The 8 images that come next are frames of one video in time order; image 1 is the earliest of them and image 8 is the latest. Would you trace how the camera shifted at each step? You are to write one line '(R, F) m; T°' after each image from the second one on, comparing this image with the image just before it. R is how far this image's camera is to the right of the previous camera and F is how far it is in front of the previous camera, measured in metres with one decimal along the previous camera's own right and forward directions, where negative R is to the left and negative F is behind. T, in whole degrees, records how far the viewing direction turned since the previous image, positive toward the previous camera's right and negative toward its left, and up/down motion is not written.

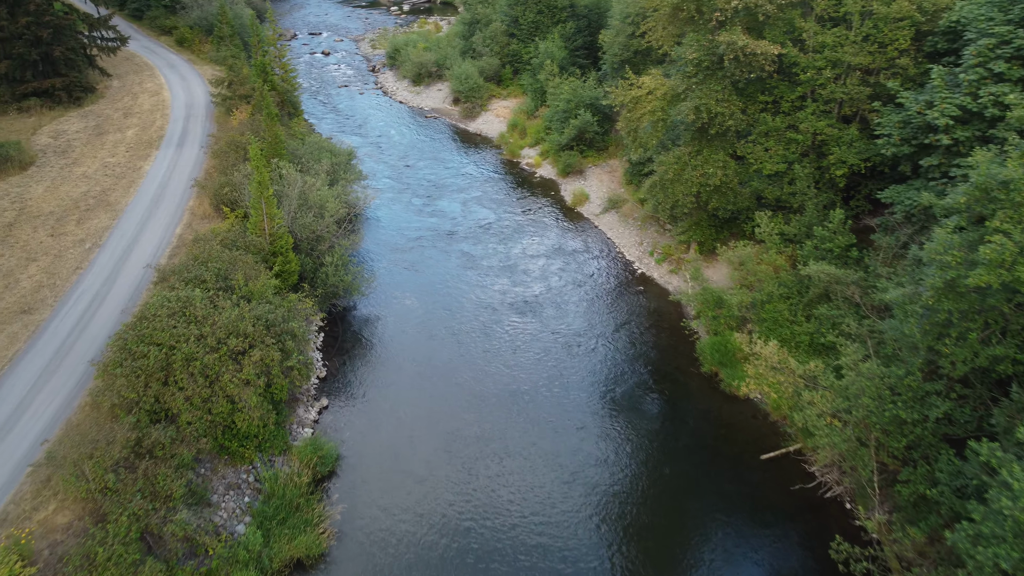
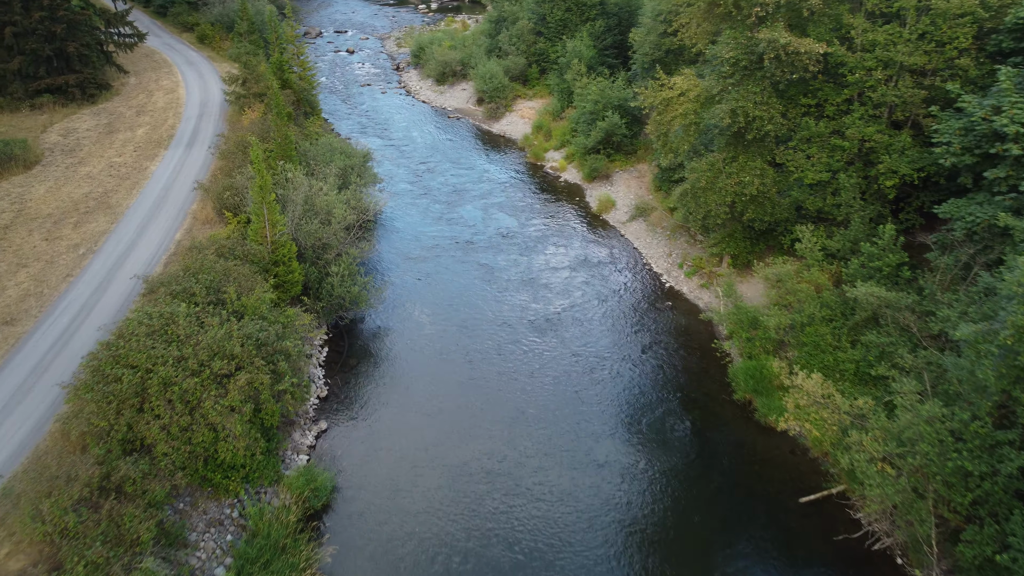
(+0.3, +1.7) m; -2°
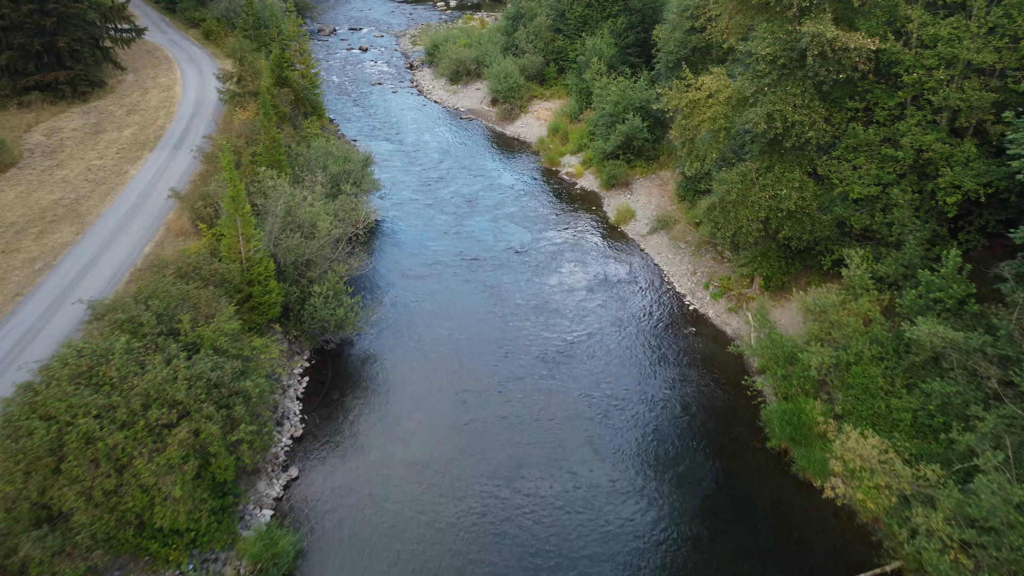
(+0.4, +2.6) m; -2°
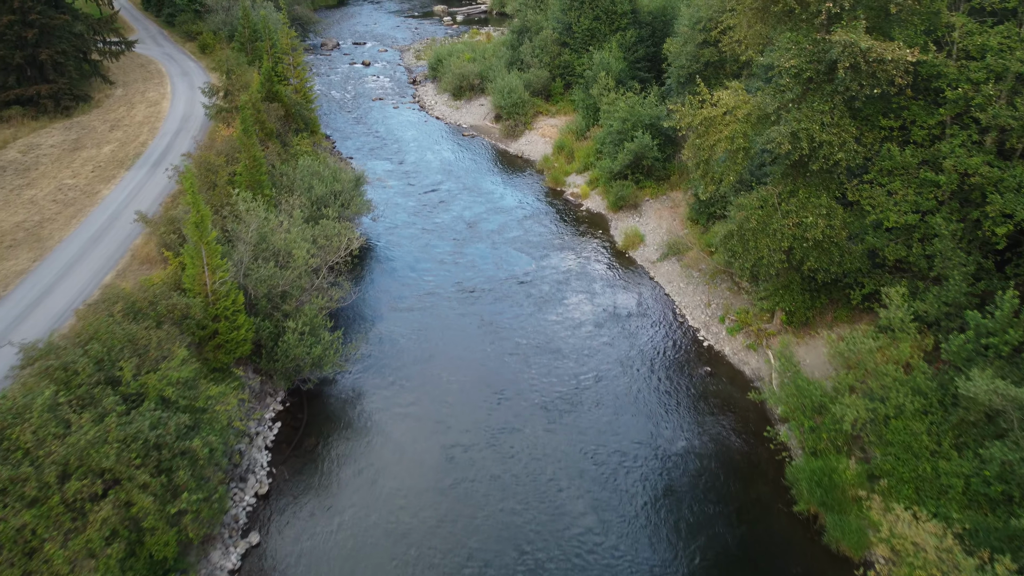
(+0.3, +2.0) m; -1°
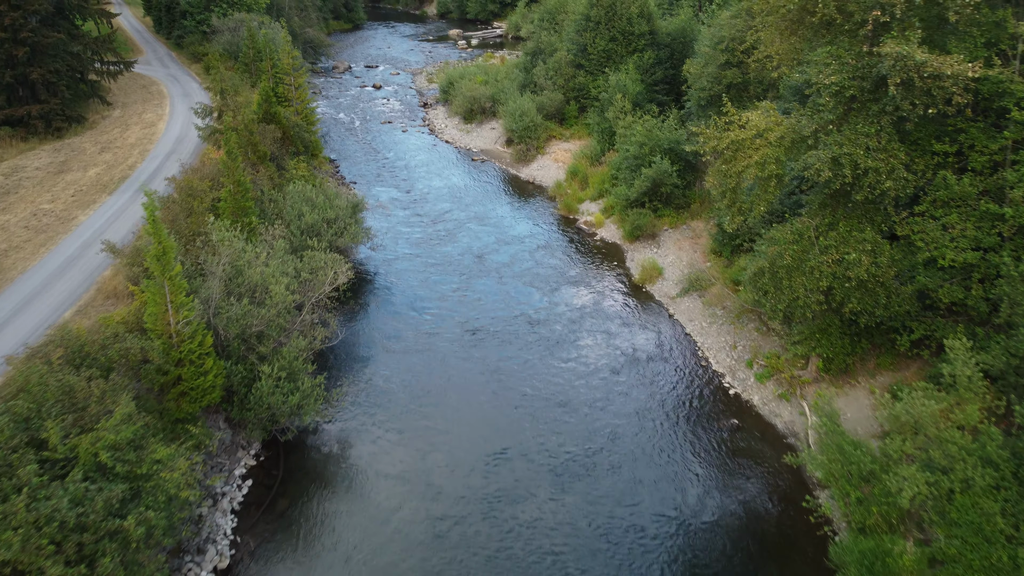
(+0.3, +2.1) m; -1°
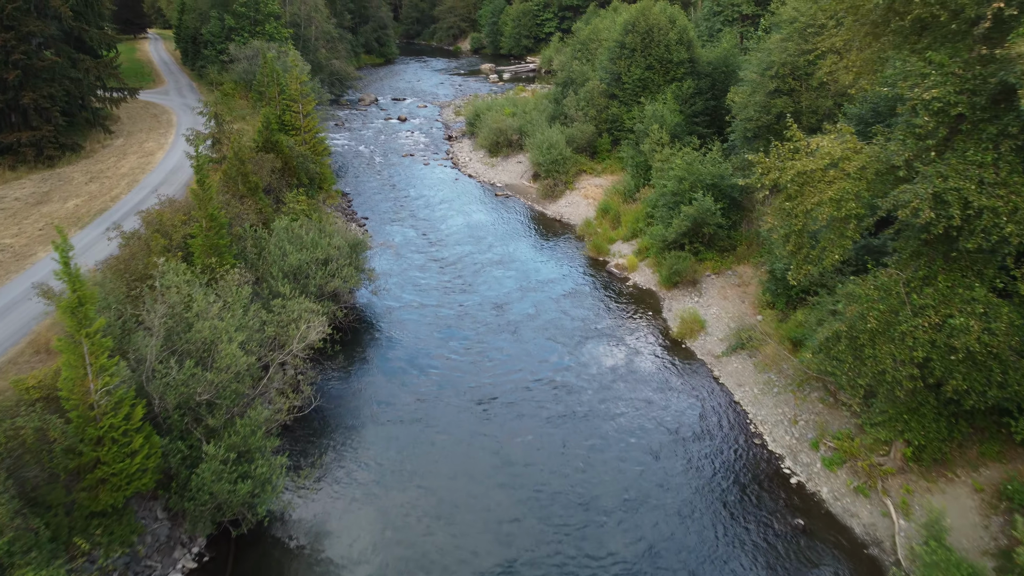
(+0.4, +3.4) m; -2°
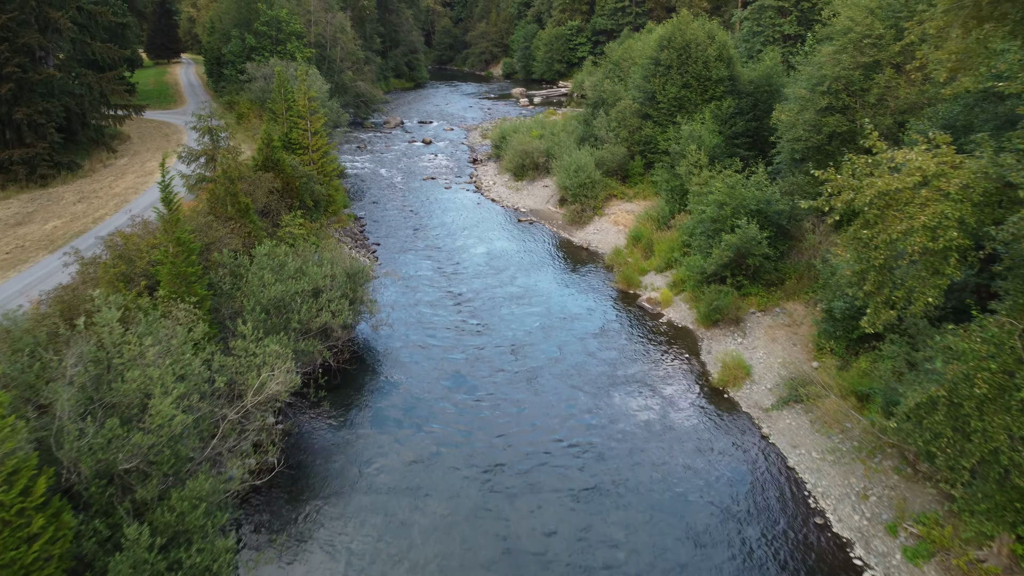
(+0.4, +2.8) m; -2°
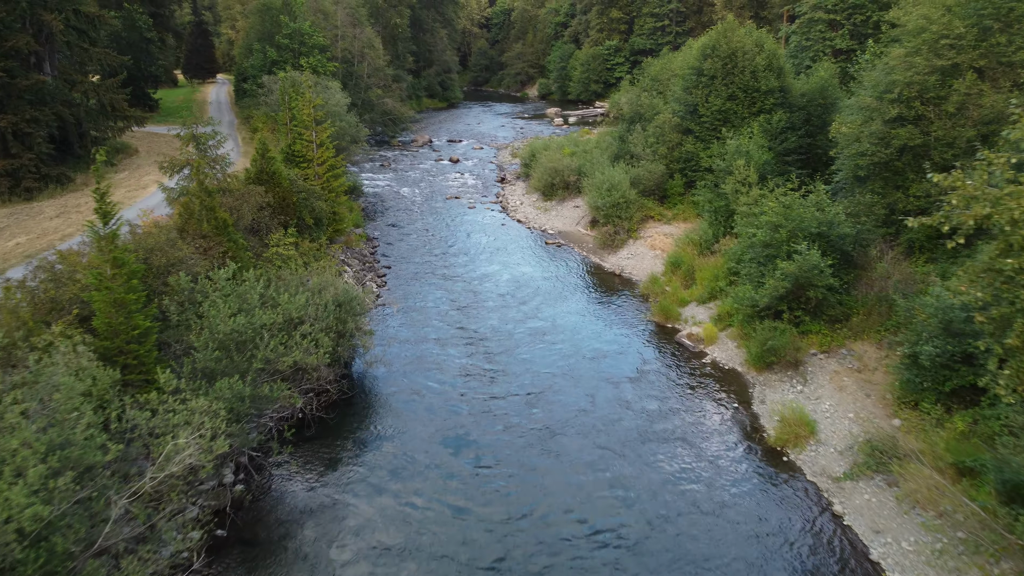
(+0.4, +3.2) m; -3°
